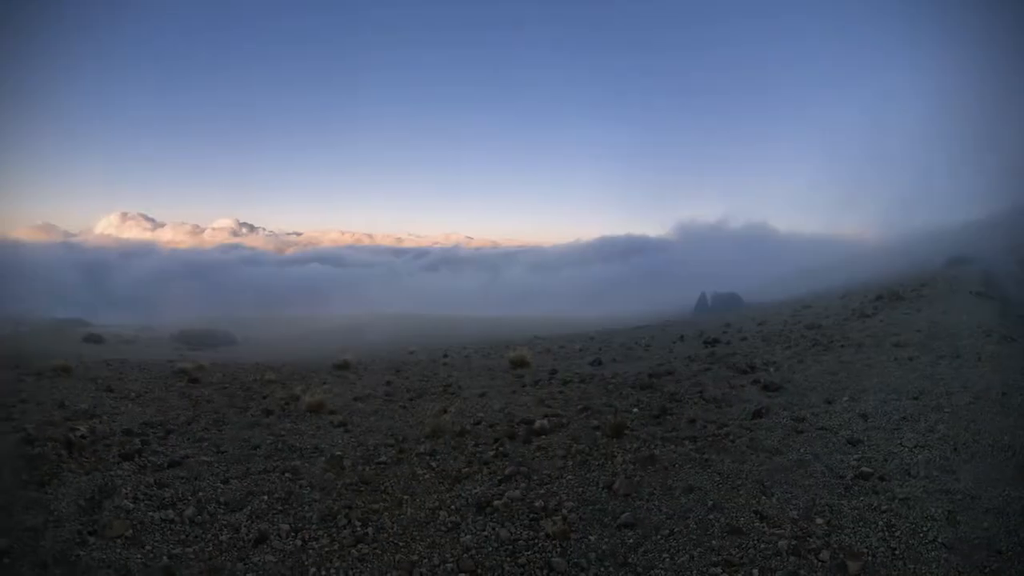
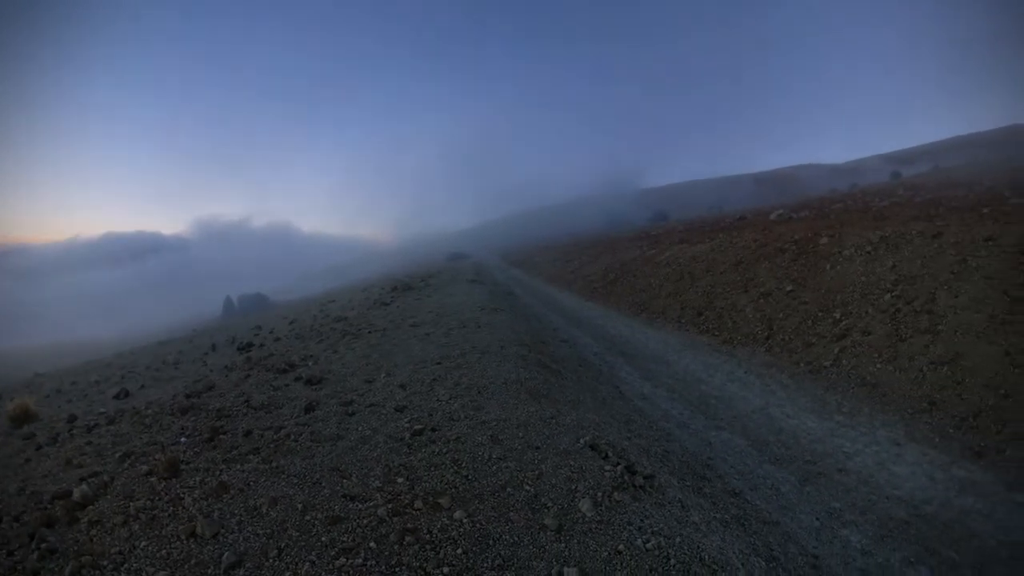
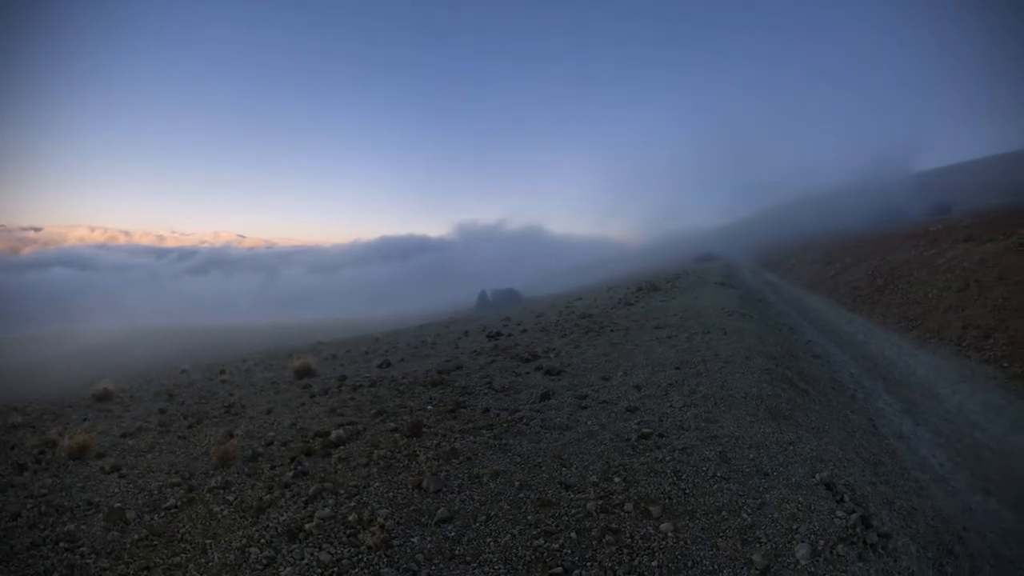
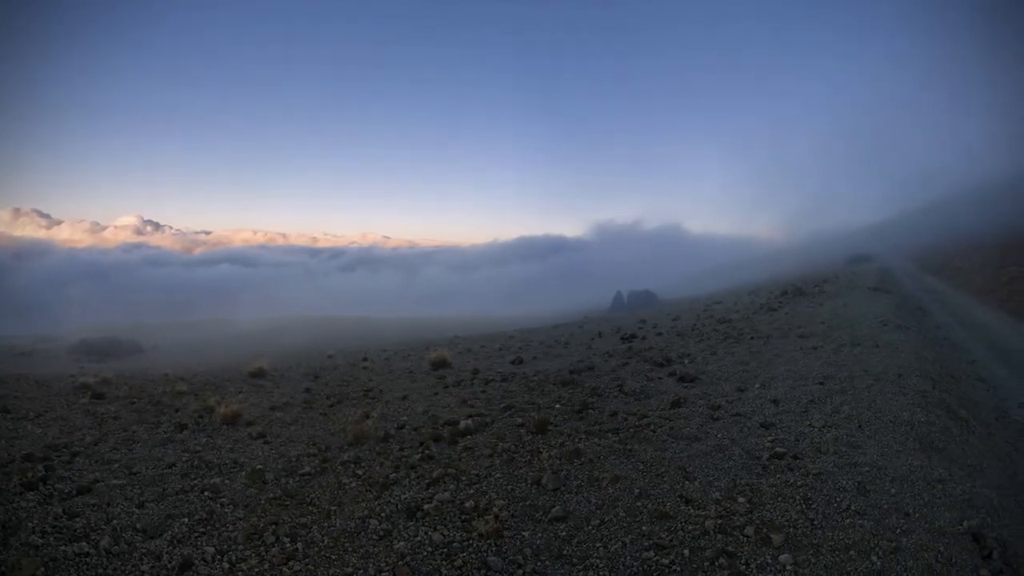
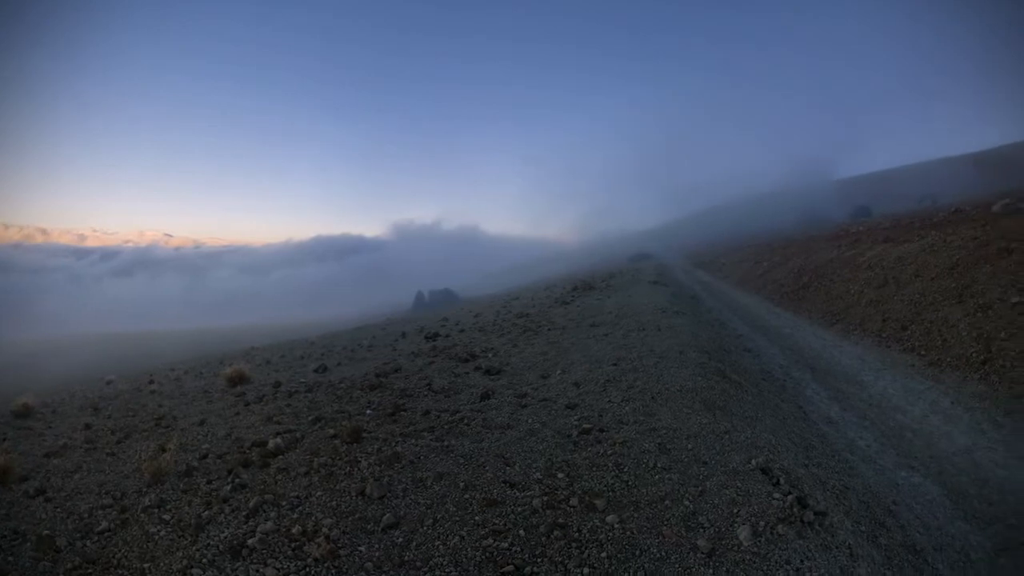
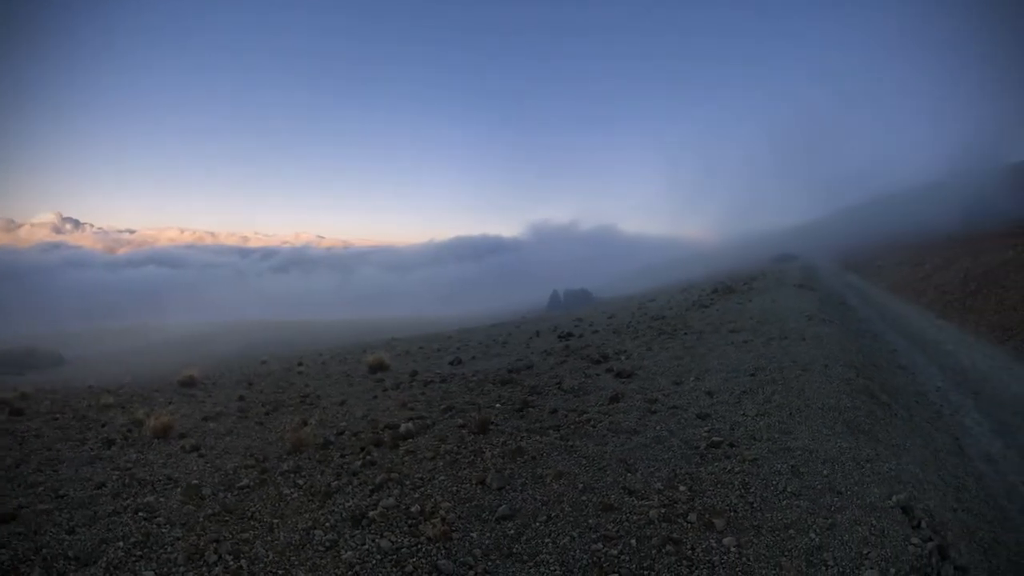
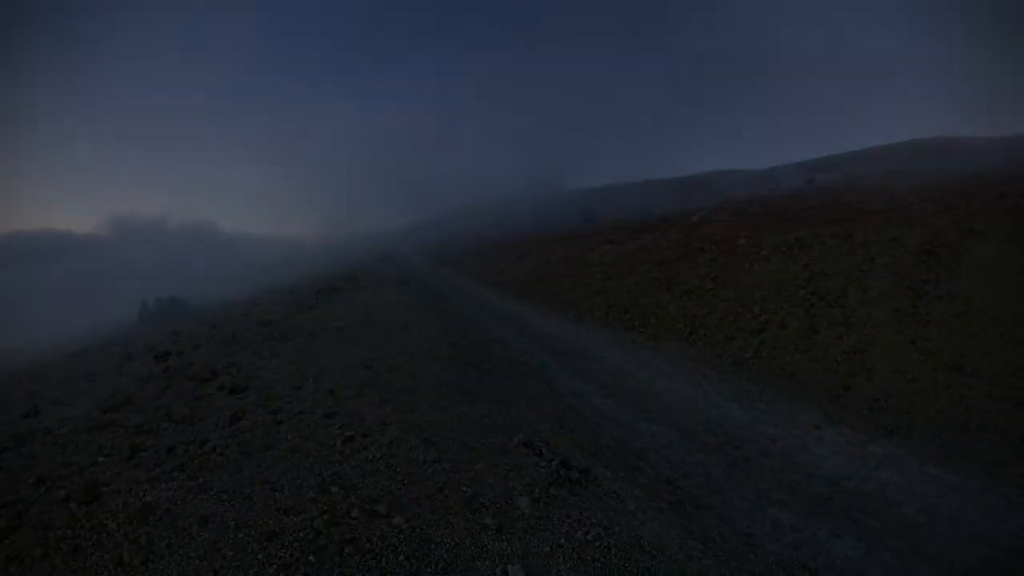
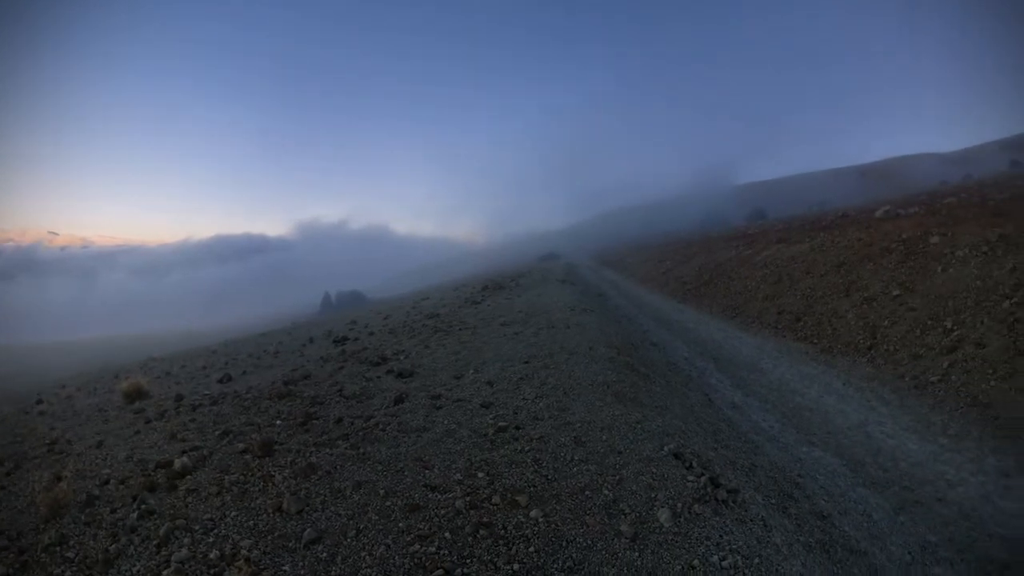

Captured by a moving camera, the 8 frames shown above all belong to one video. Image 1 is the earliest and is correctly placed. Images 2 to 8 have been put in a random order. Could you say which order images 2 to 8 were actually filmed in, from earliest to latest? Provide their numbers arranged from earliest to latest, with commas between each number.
4, 6, 3, 5, 8, 2, 7
